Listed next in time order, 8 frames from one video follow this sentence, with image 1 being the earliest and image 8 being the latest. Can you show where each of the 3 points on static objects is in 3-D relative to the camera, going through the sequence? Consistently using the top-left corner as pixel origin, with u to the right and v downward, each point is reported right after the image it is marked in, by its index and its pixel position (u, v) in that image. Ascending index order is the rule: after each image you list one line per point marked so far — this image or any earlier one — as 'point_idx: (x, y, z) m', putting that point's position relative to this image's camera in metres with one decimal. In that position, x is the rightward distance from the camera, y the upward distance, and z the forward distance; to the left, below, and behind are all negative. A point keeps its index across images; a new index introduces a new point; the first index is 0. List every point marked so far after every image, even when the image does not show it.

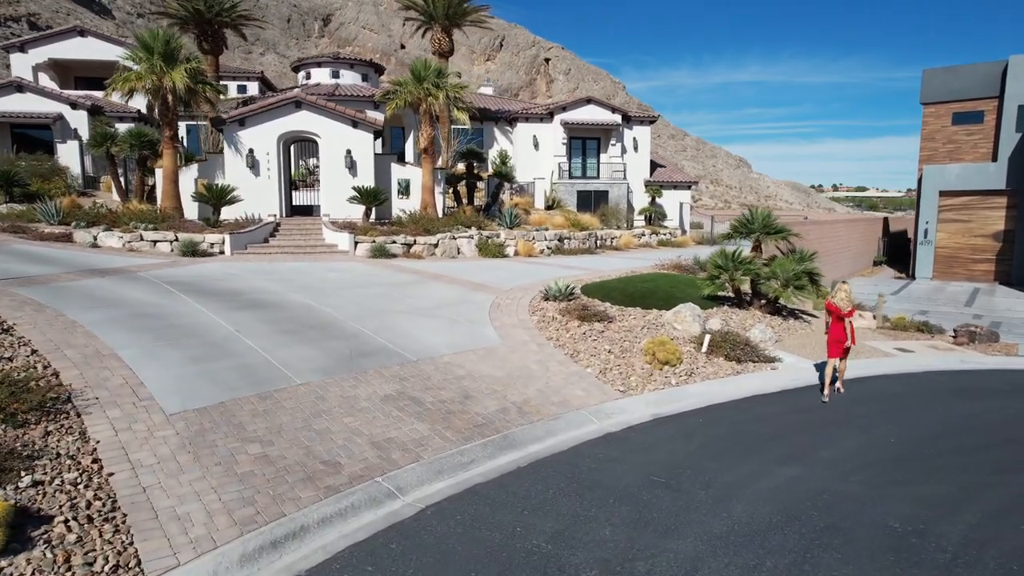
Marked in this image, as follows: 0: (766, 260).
0: (+5.0, +0.6, +13.5) m
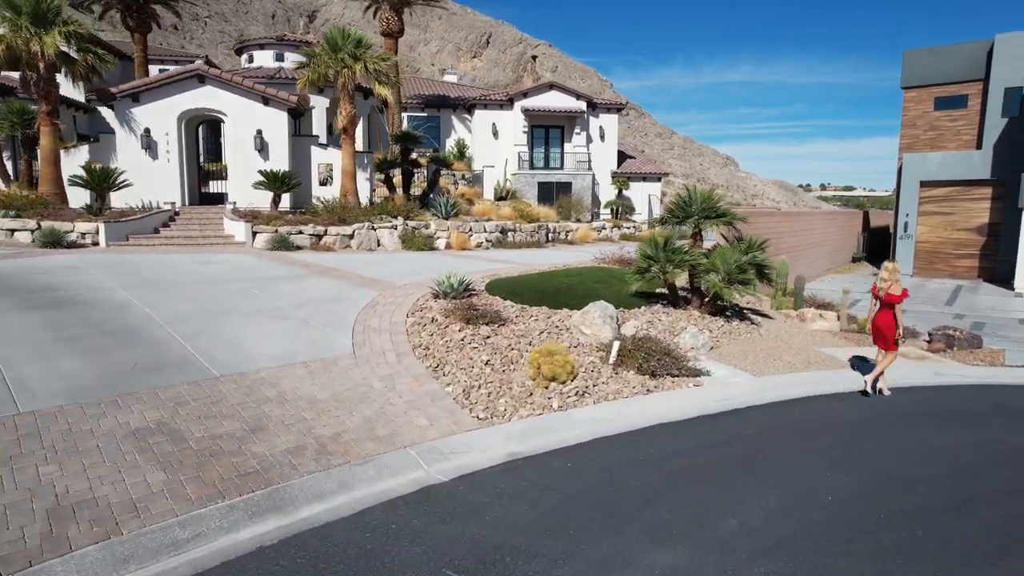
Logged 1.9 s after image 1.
0: (+3.2, +0.6, +11.3) m
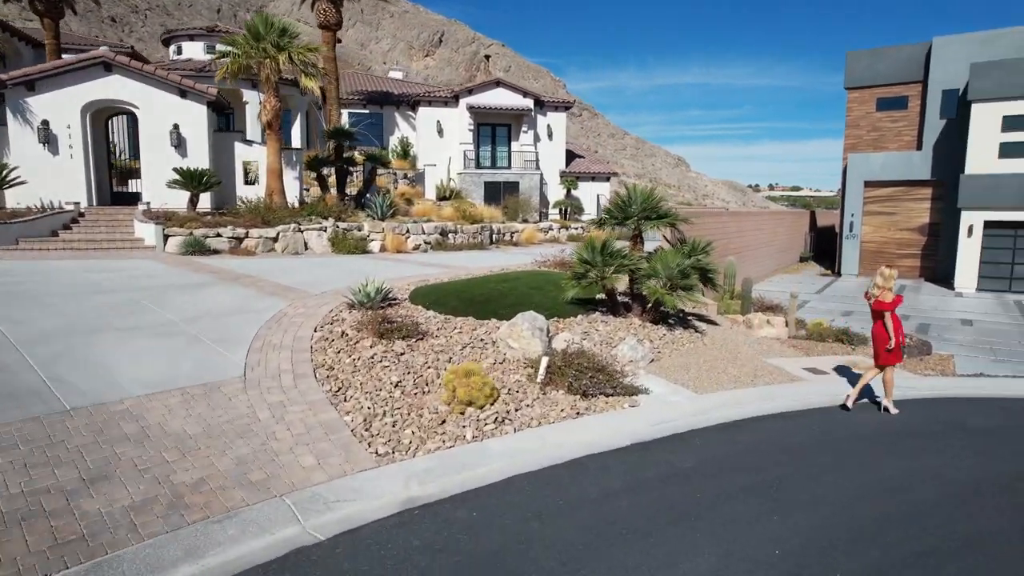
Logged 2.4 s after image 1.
0: (+2.1, +0.5, +10.5) m
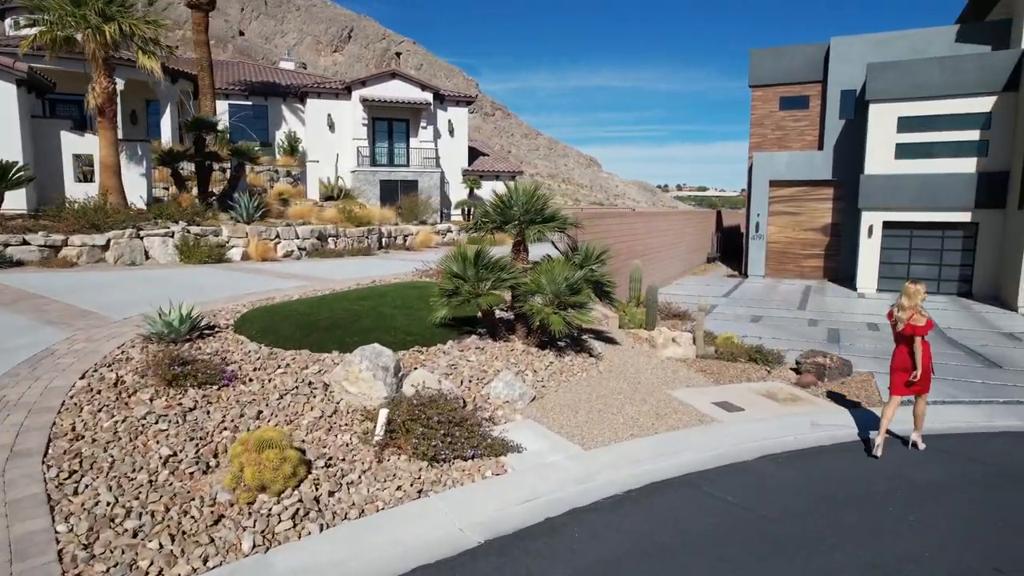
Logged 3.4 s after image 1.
0: (+0.3, +0.3, +8.8) m
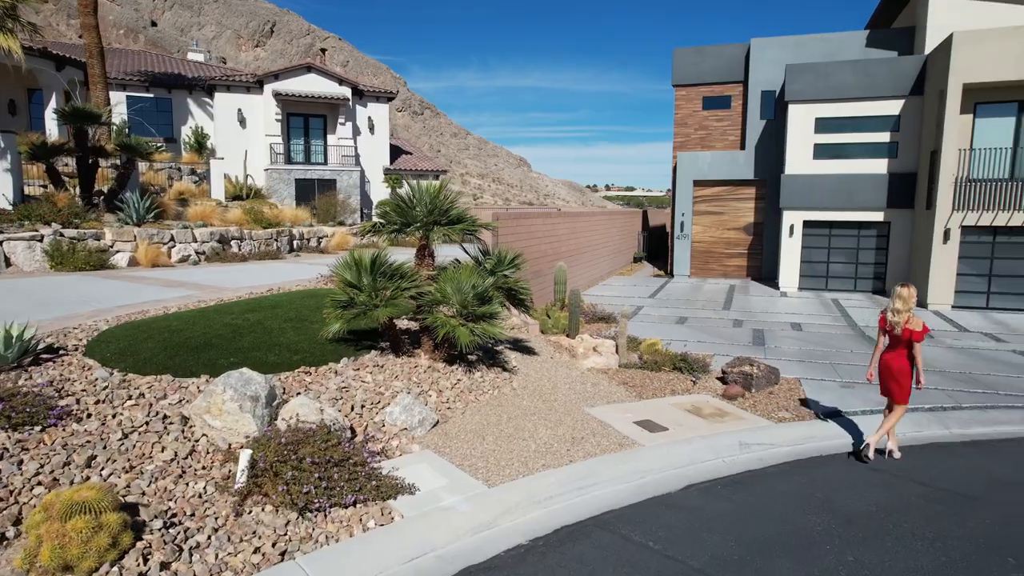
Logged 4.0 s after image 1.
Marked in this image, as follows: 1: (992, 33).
0: (-0.8, +0.2, +7.9) m
1: (+11.7, +6.1, +17.0) m
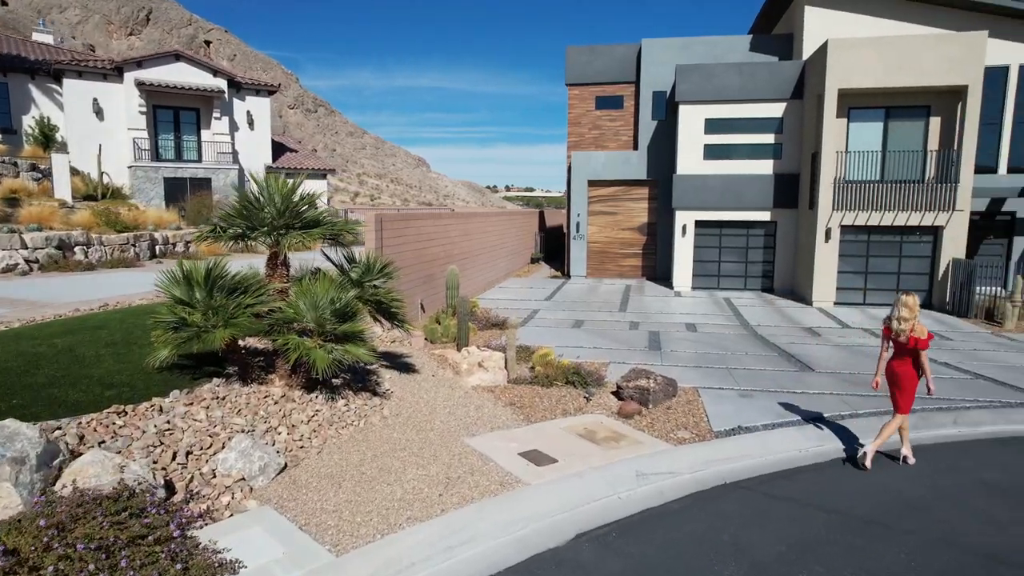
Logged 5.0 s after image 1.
0: (-2.1, +0.1, +6.8) m
1: (+8.9, +6.2, +17.5) m
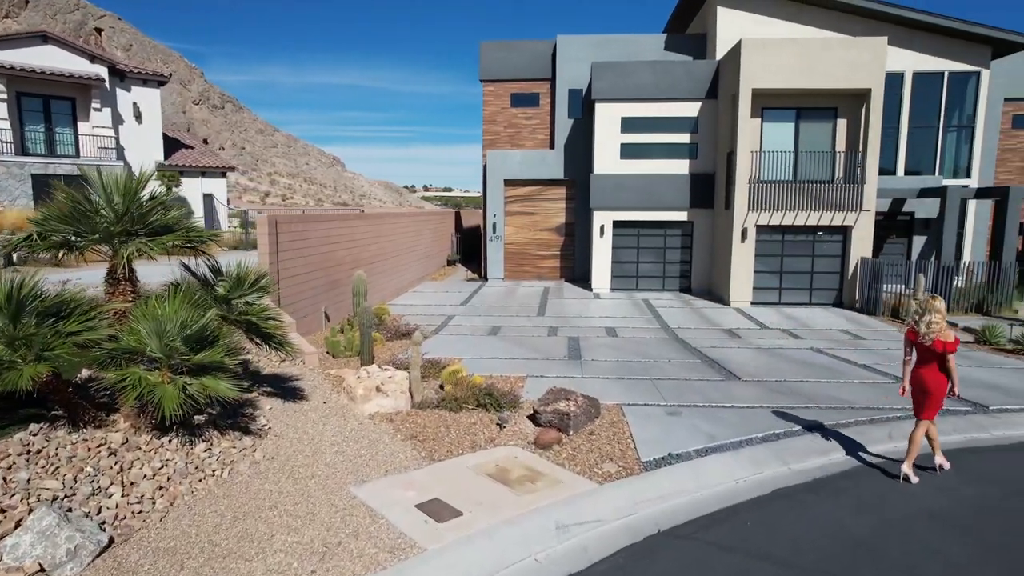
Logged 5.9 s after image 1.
0: (-3.0, -0.1, +5.6) m
1: (+6.6, +6.2, +17.4) m
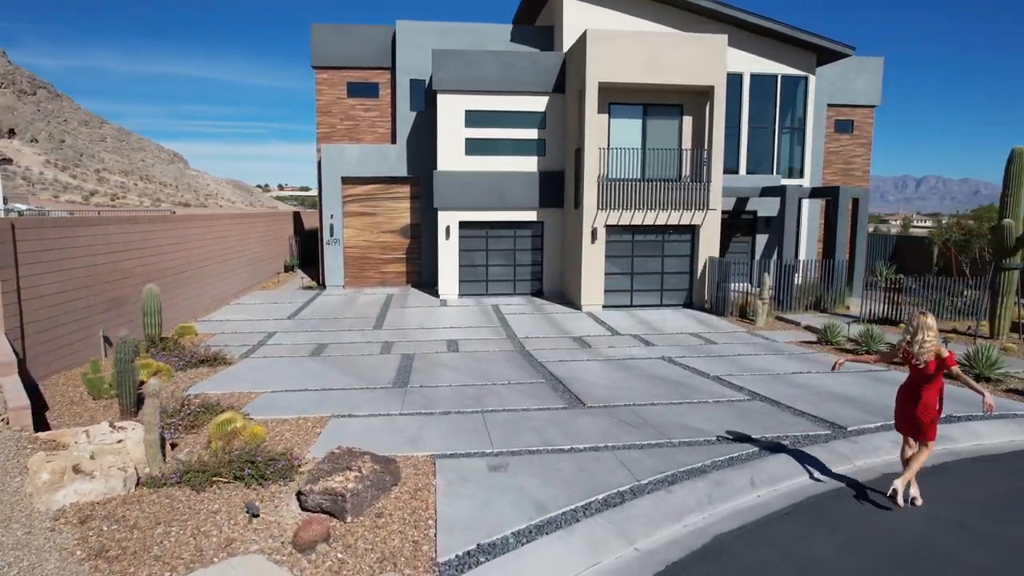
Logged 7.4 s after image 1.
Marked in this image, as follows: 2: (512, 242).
0: (-4.4, -0.4, +3.1) m
1: (+2.6, +6.1, +16.6) m
2: (0.0, +1.3, +19.6) m
